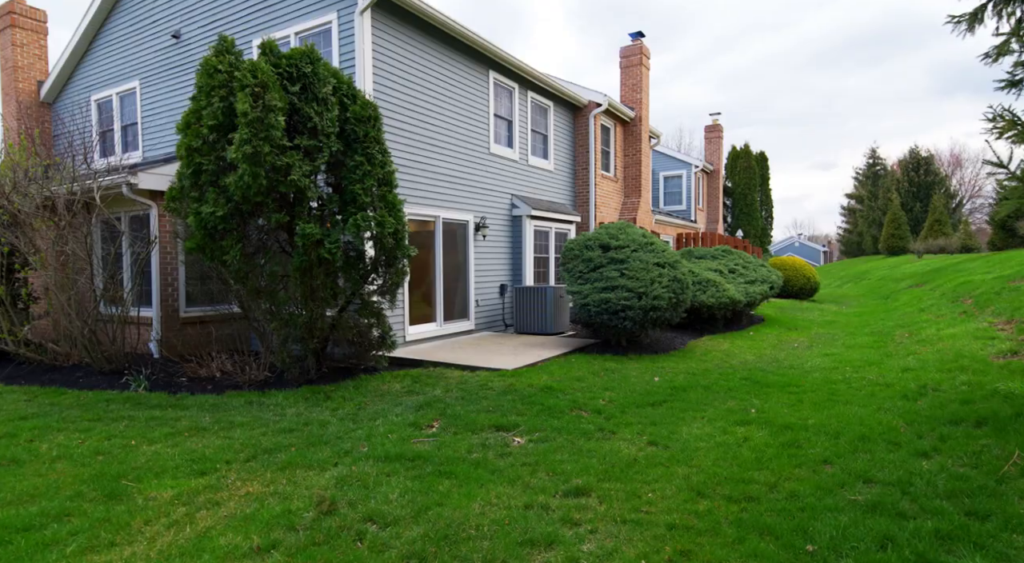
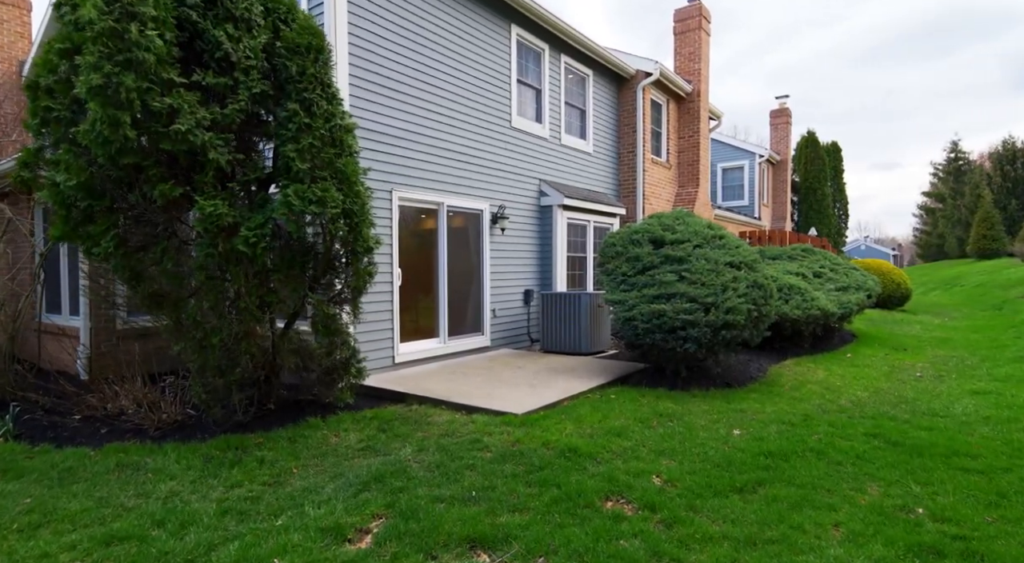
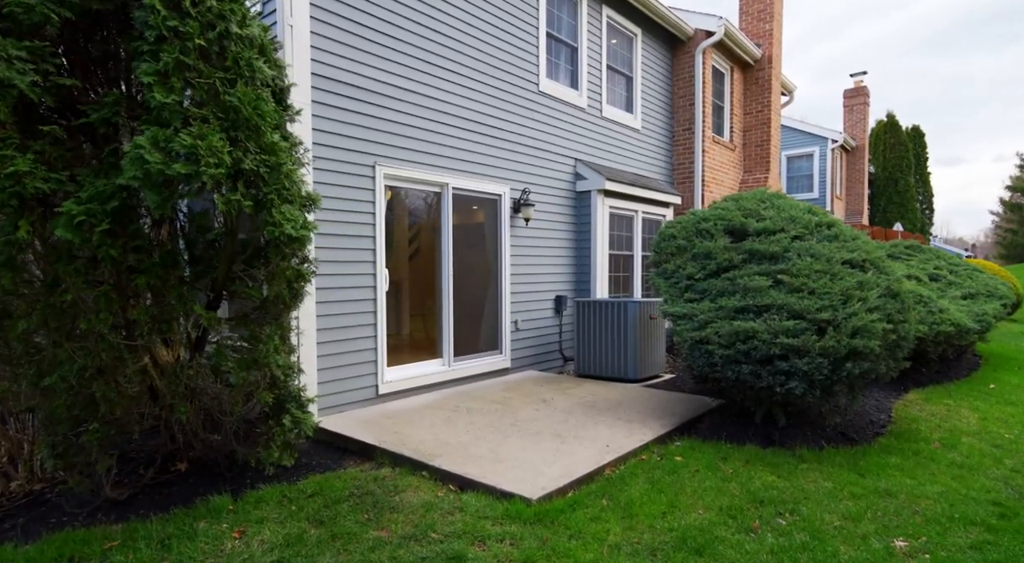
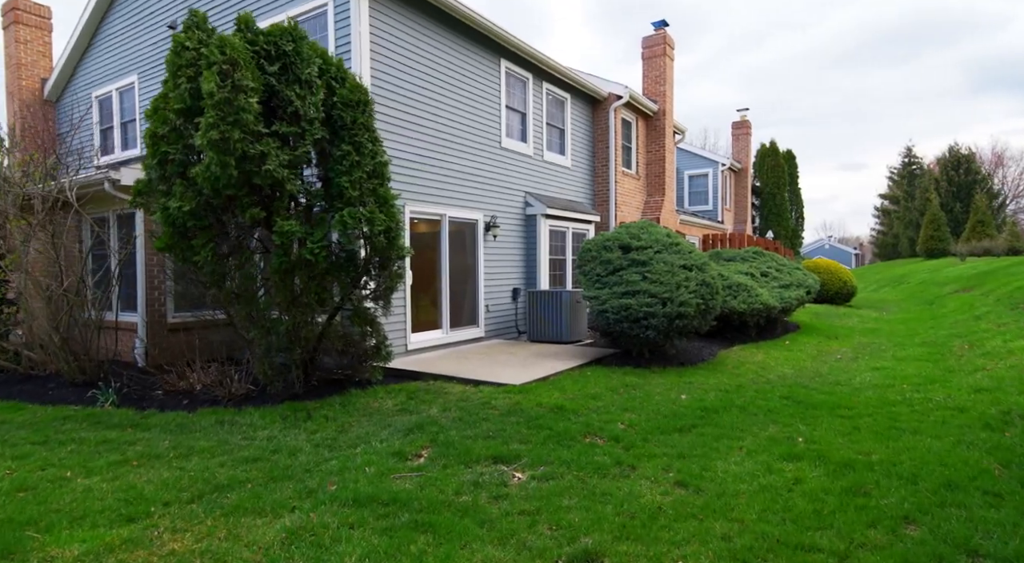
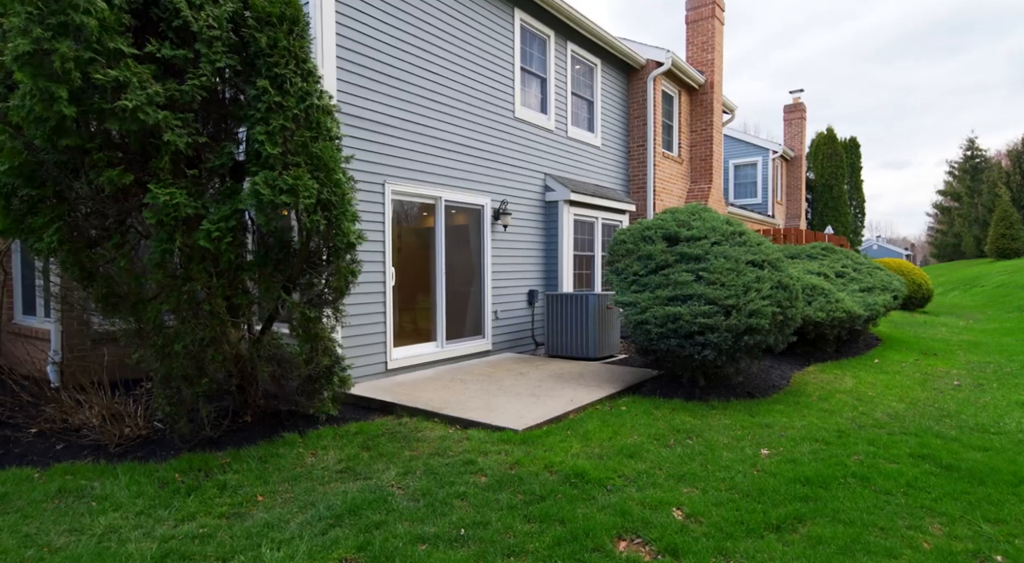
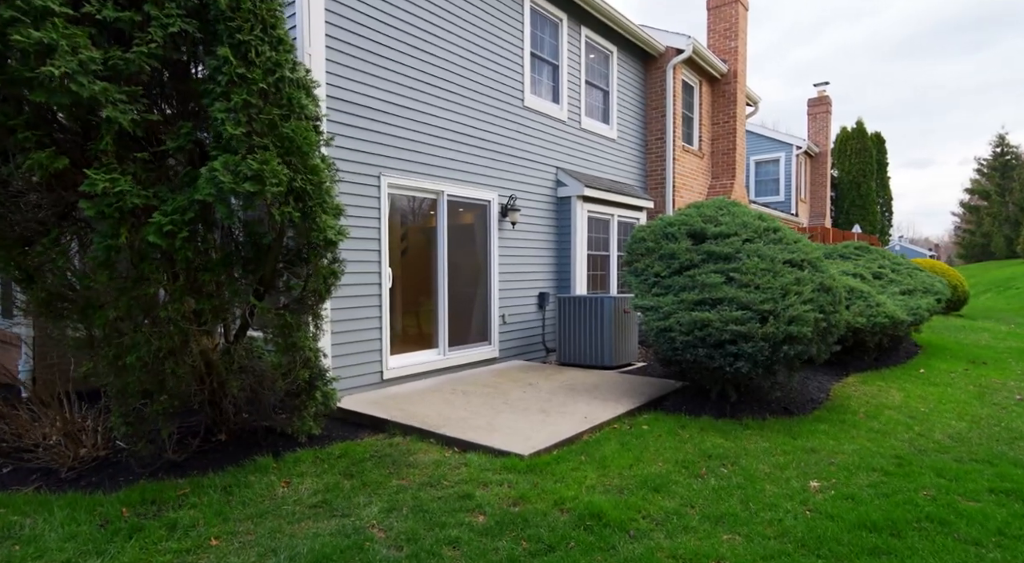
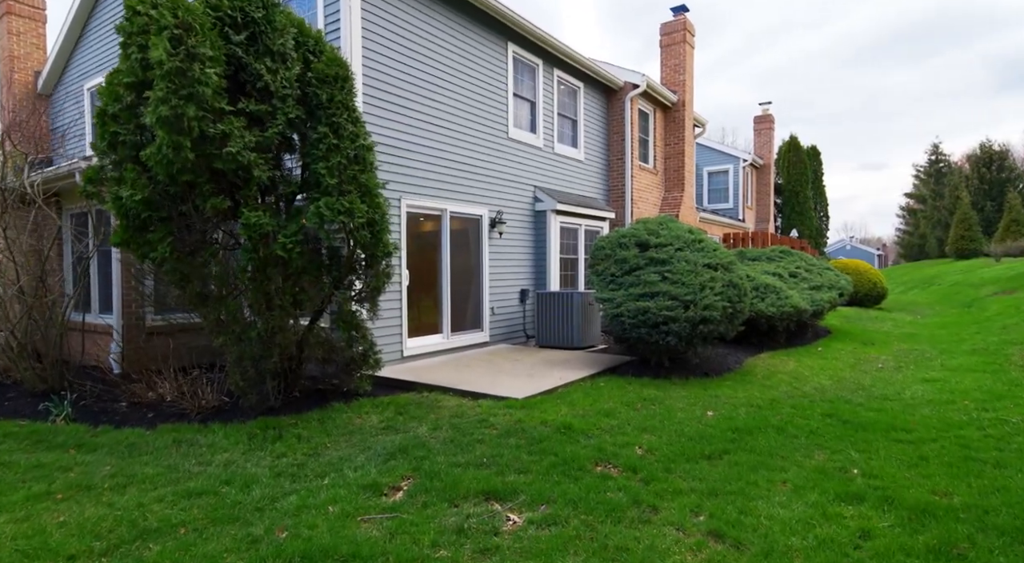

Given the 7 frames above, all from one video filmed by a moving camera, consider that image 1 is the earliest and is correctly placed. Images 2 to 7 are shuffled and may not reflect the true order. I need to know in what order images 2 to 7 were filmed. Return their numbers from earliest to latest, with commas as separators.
4, 7, 2, 5, 6, 3
